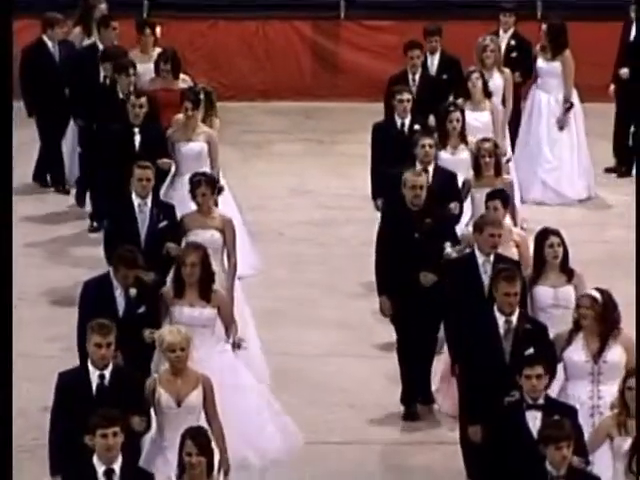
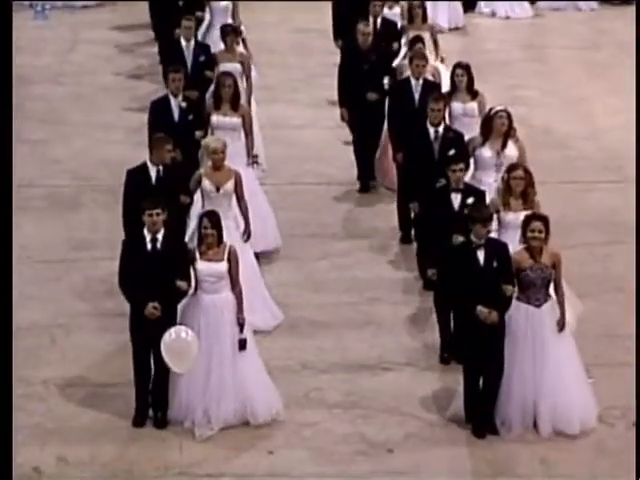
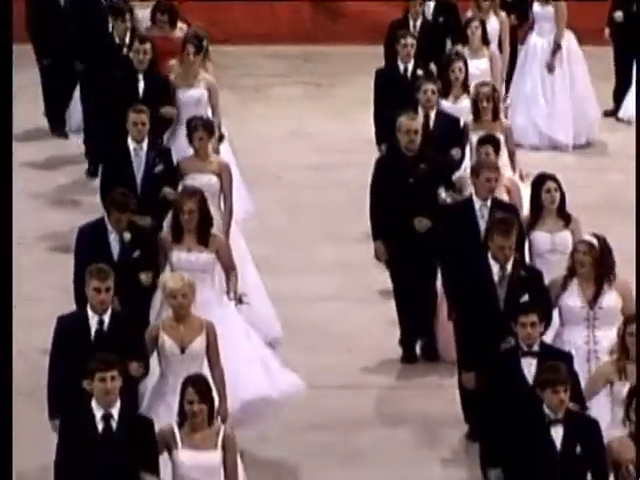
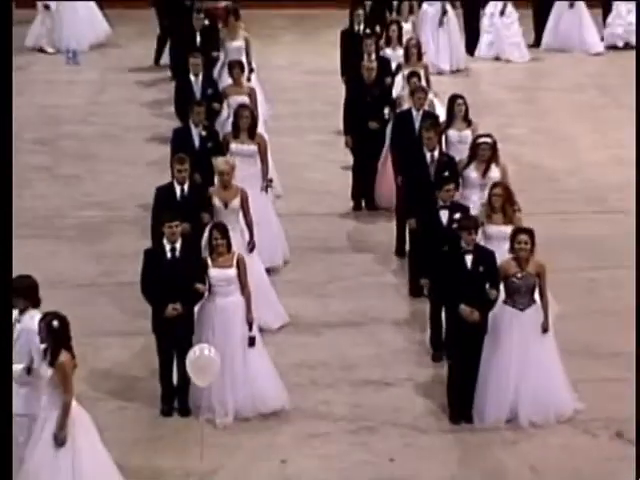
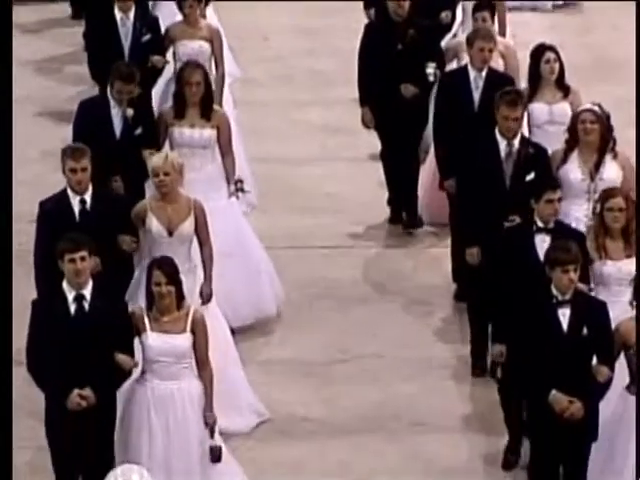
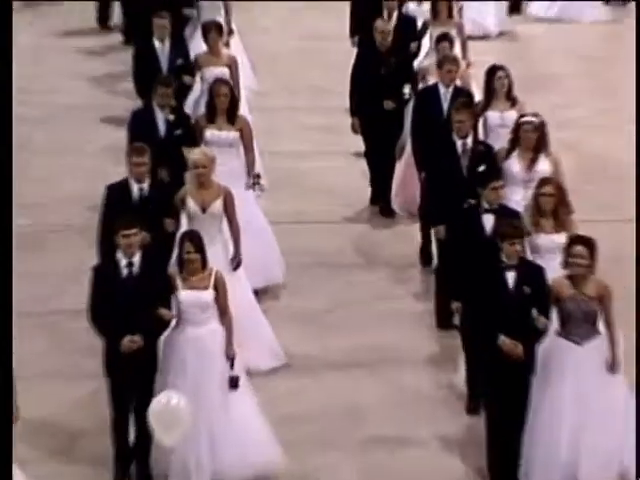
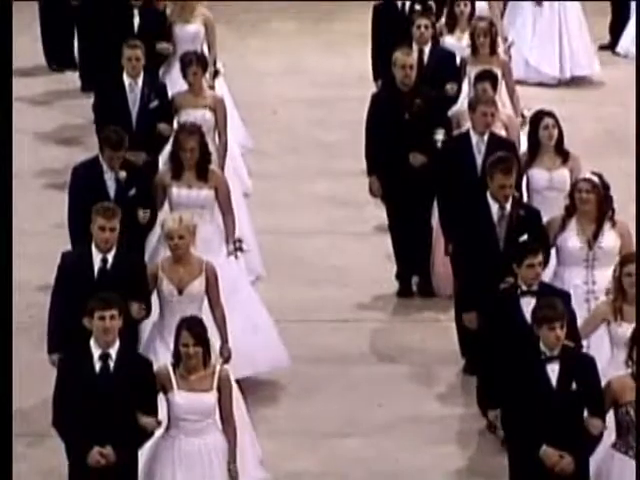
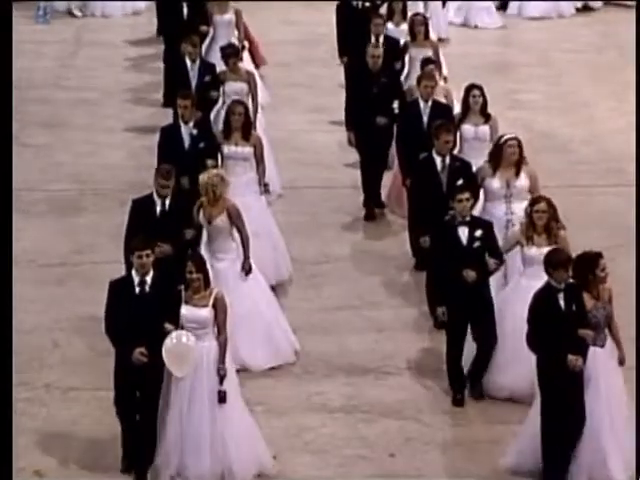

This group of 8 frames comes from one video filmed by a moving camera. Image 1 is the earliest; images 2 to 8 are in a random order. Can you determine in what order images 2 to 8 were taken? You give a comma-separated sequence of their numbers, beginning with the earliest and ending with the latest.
3, 7, 5, 6, 4, 2, 8
